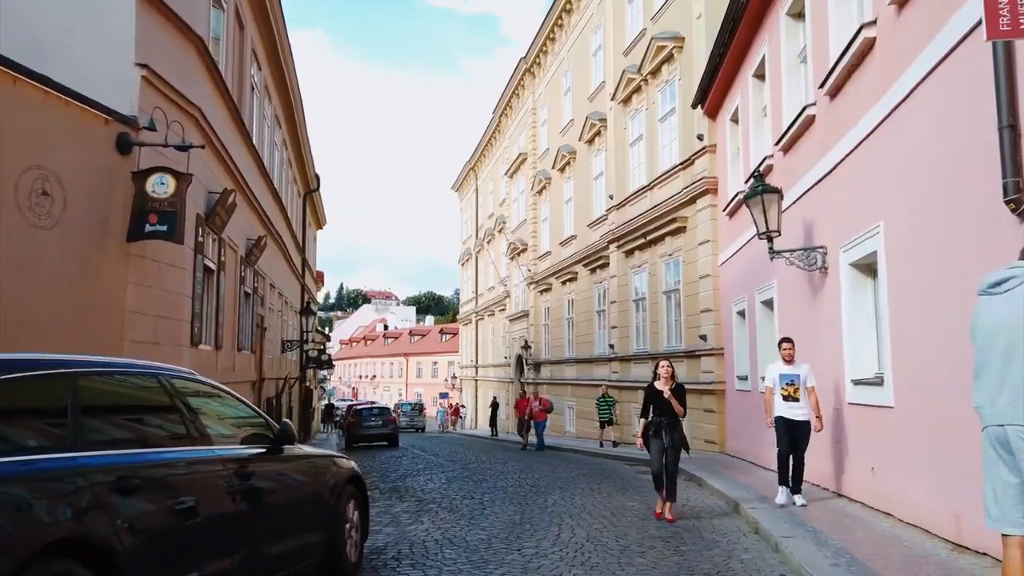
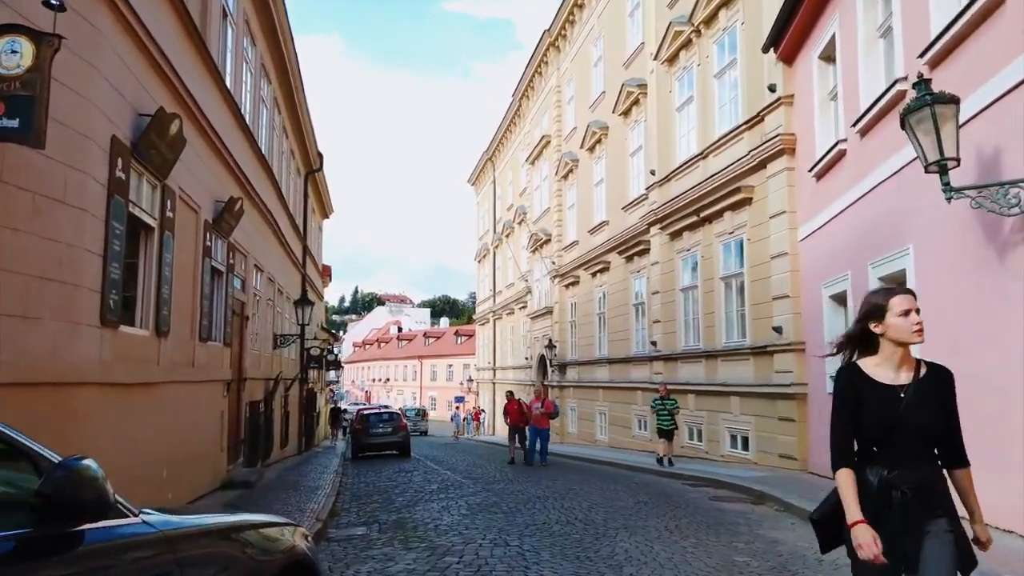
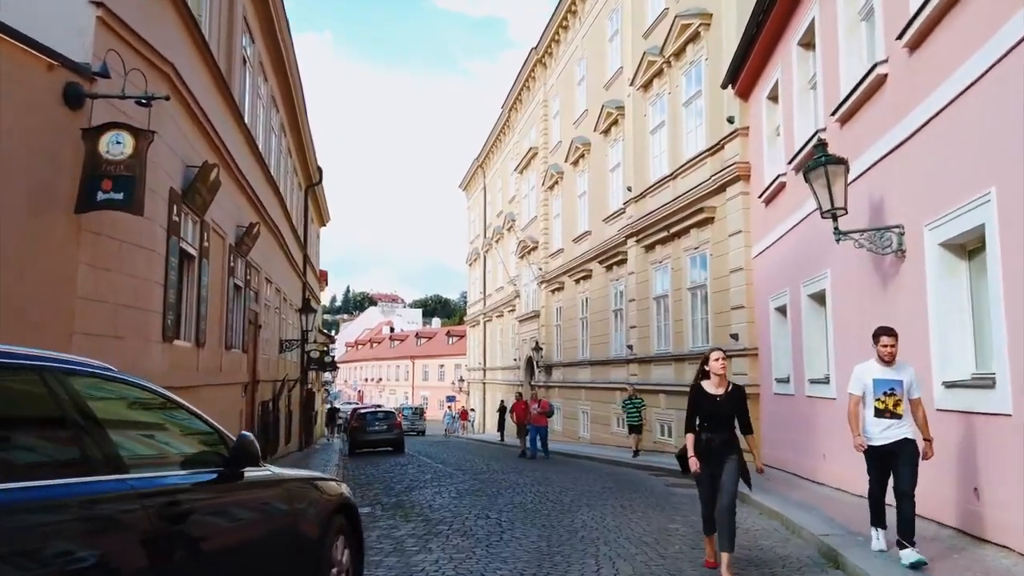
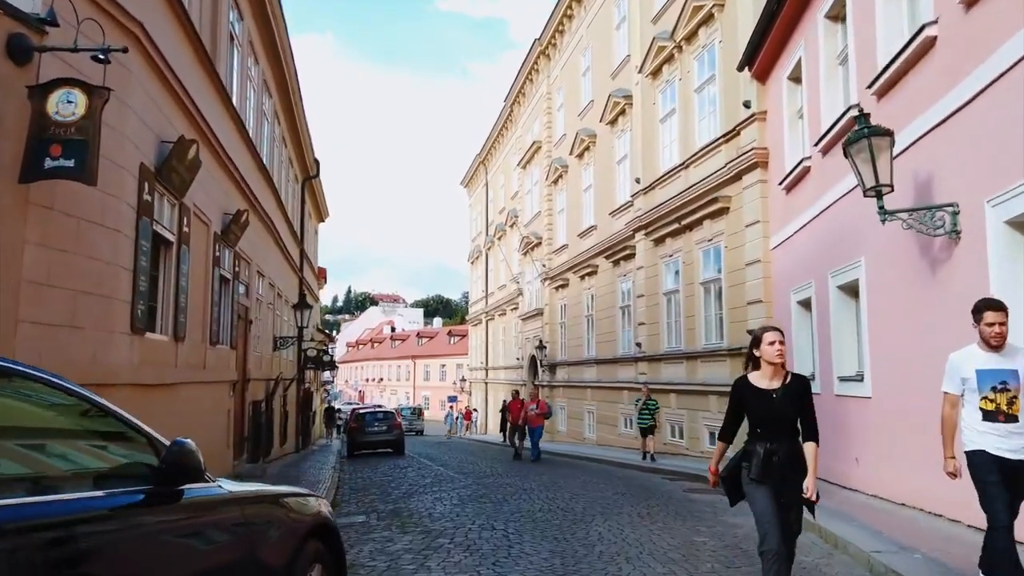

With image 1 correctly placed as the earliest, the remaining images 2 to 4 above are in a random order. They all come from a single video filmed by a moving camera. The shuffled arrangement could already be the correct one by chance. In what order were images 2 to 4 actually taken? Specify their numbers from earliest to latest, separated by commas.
3, 4, 2
